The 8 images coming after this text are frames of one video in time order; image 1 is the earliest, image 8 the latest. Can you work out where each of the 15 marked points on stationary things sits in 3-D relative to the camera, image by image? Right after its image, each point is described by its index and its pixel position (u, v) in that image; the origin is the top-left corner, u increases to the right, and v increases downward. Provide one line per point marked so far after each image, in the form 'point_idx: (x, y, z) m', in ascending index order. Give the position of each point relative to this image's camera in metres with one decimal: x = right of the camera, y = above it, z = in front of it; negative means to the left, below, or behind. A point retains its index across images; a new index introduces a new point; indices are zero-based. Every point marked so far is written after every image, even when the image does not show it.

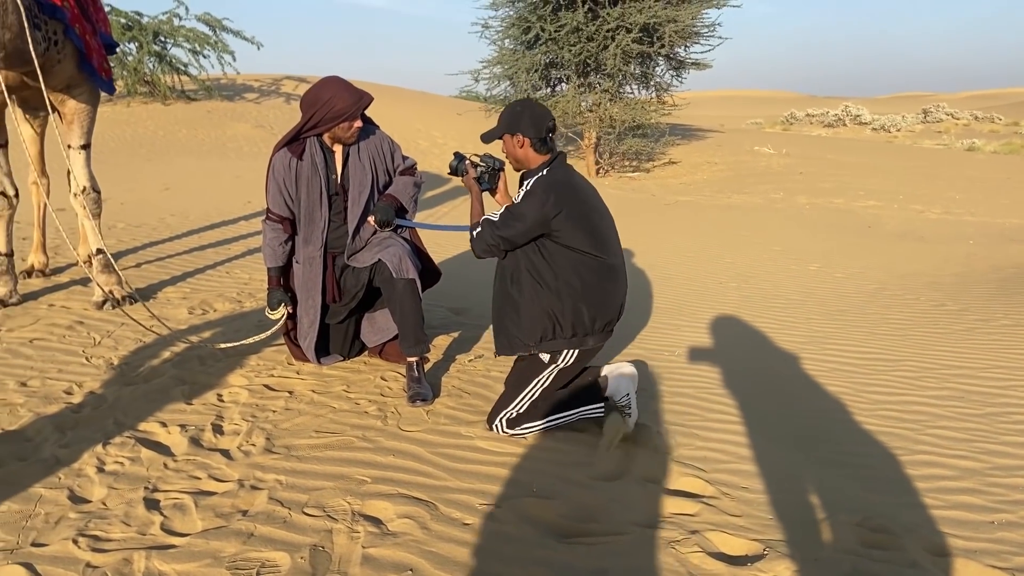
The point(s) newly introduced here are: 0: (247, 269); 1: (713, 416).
0: (-2.3, +0.2, +7.2) m
1: (+1.1, -0.7, +4.3) m
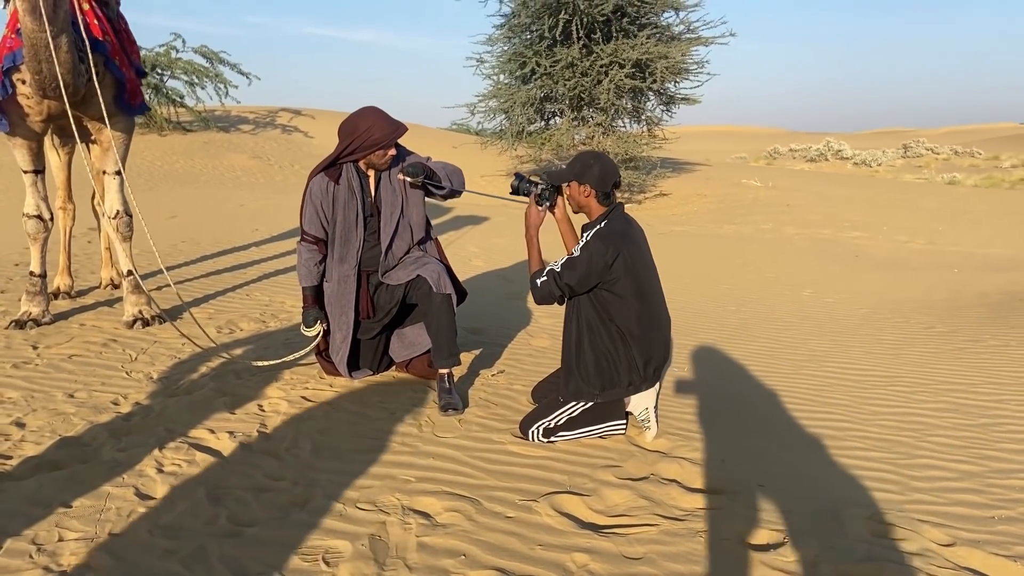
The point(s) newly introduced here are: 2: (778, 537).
0: (-2.2, 0.0, +7.5) m
1: (+1.2, -0.7, +4.6) m
2: (+1.0, -0.9, +3.2) m
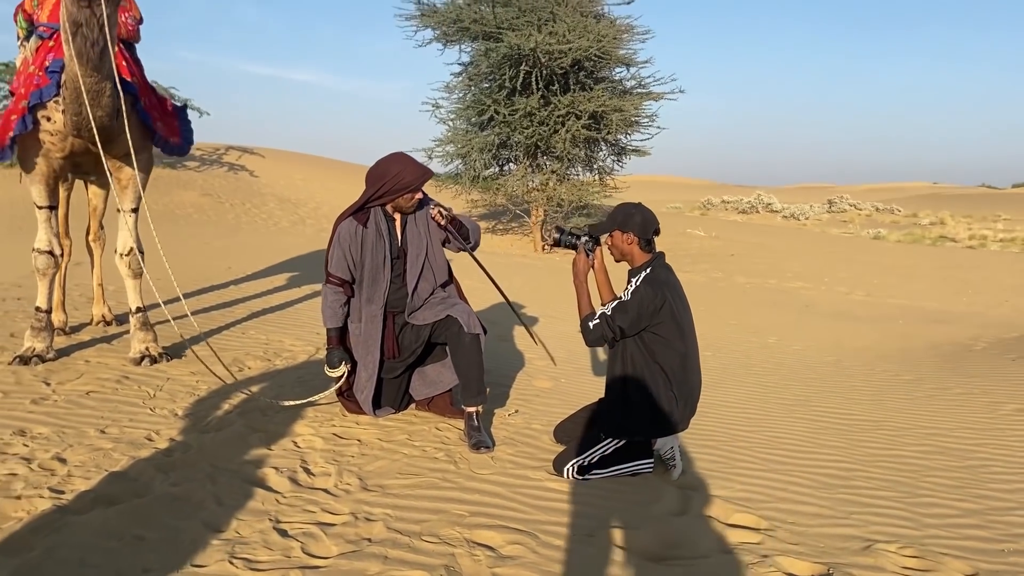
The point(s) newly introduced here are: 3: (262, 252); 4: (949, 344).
0: (-2.3, -0.4, +7.5) m
1: (+1.3, -1.0, +4.8) m
2: (+1.3, -1.1, +3.4) m
3: (-4.5, +0.6, +15.0) m
4: (+5.6, -0.7, +10.8) m
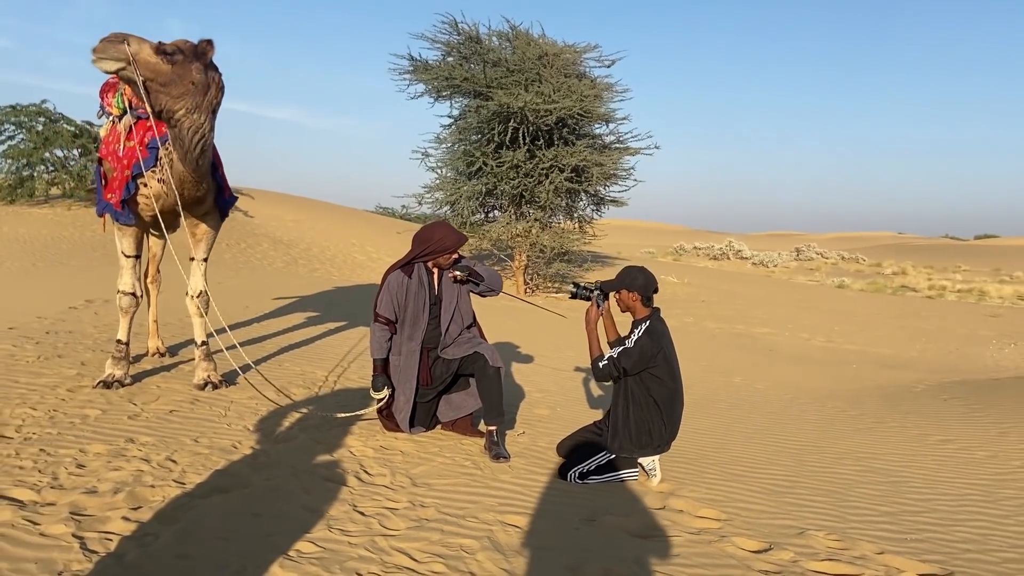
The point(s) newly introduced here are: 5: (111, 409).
0: (-2.2, -0.7, +8.5) m
1: (+1.4, -1.3, +6.0) m
2: (+1.4, -1.4, +4.6) m
3: (-4.7, -0.1, +16.1) m
4: (+5.5, -1.4, +12.1) m
5: (-2.9, -0.9, +6.1) m
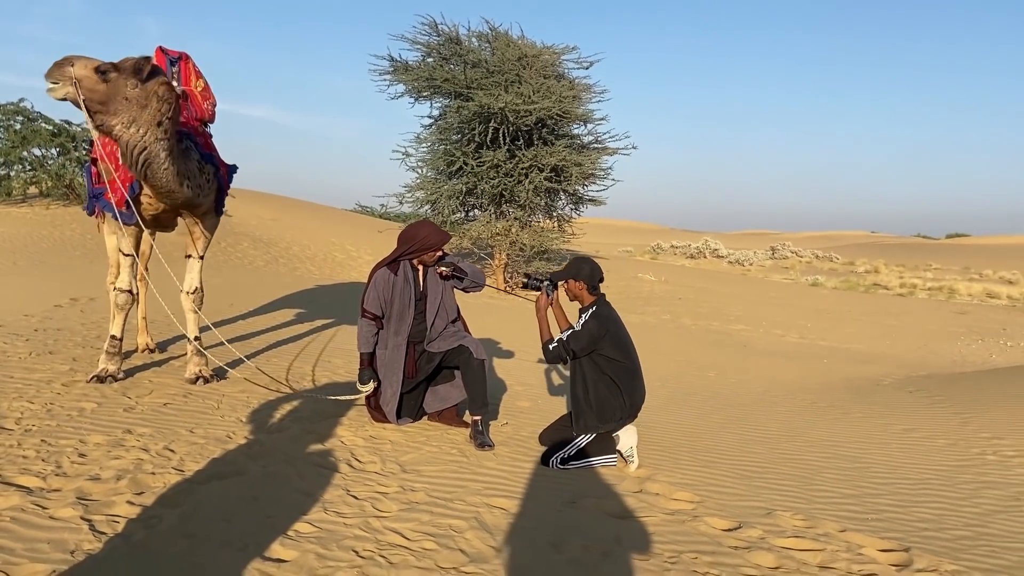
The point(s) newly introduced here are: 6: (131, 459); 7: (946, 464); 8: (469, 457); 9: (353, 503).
0: (-2.4, -0.7, +8.7) m
1: (+1.3, -1.3, +6.3) m
2: (+1.3, -1.4, +4.9) m
3: (-5.1, -0.1, +16.2) m
4: (+5.2, -1.4, +12.5) m
5: (-3.0, -0.9, +6.3) m
6: (-2.3, -1.0, +5.1) m
7: (+3.7, -1.5, +7.1) m
8: (-0.3, -1.2, +5.8) m
9: (-0.9, -1.2, +4.6) m
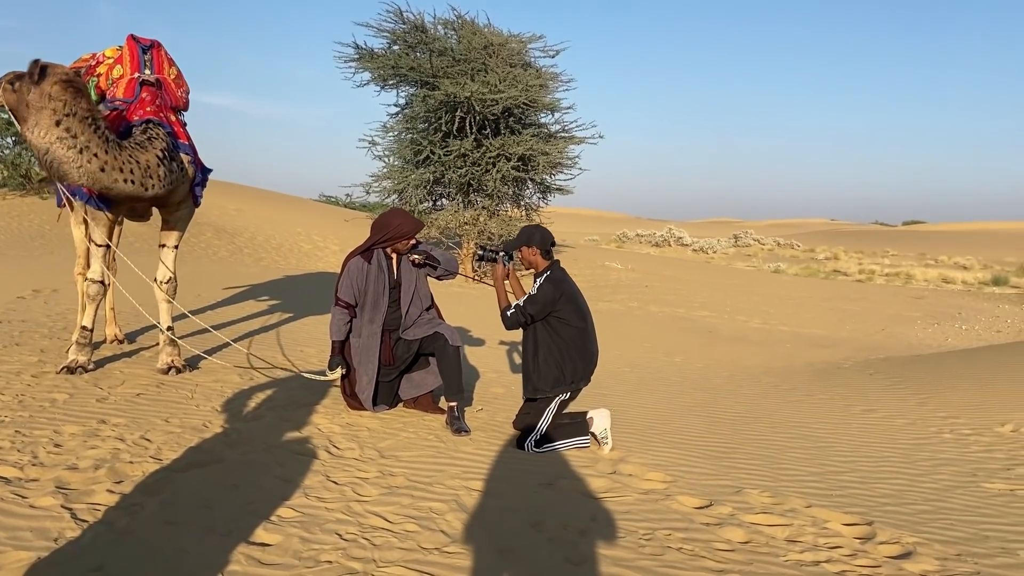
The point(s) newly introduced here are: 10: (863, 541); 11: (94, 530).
0: (-2.7, -0.6, +8.7) m
1: (+1.1, -1.2, +6.4) m
2: (+1.2, -1.3, +5.0) m
3: (-5.7, +0.1, +16.1) m
4: (+4.8, -1.2, +12.8) m
5: (-3.2, -0.8, +6.3) m
6: (-2.4, -1.0, +5.1) m
7: (+3.4, -1.3, +7.3) m
8: (-0.5, -1.1, +5.8) m
9: (-1.0, -1.1, +4.7) m
10: (+1.9, -1.4, +4.6) m
11: (-1.9, -1.1, +3.9) m
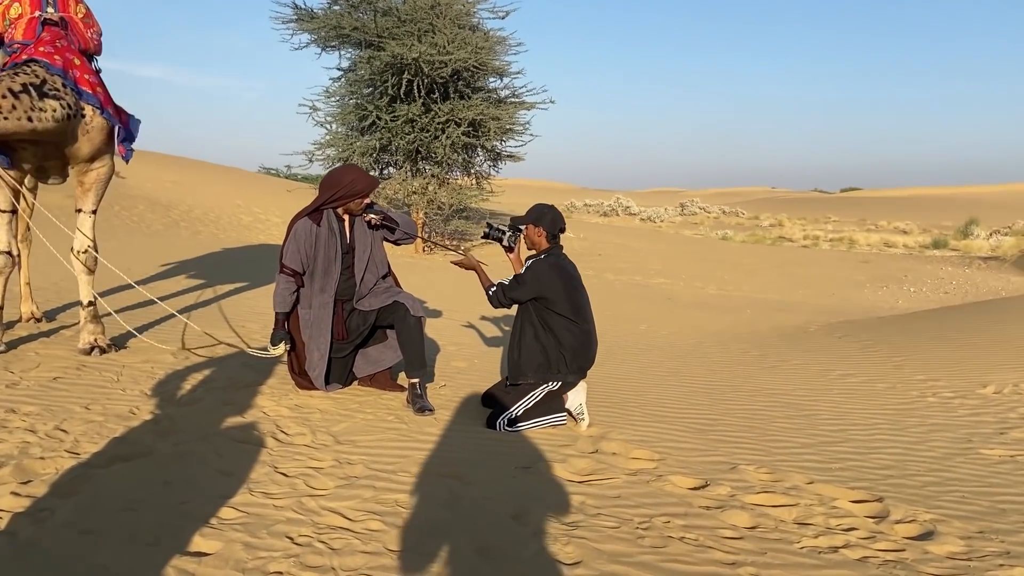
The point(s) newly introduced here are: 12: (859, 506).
0: (-3.1, -0.3, +8.0) m
1: (+0.9, -0.9, +6.0) m
2: (+1.0, -1.0, +4.5) m
3: (-6.6, +0.6, +15.1) m
4: (+4.1, -0.6, +12.5) m
5: (-3.5, -0.6, +5.5) m
6: (-2.6, -0.8, +4.4) m
7: (+3.1, -1.0, +7.0) m
8: (-0.6, -0.9, +5.3) m
9: (-1.1, -0.9, +4.1) m
10: (+1.8, -1.1, +4.1) m
11: (-2.0, -1.0, +3.2) m
12: (+1.8, -1.1, +4.3) m
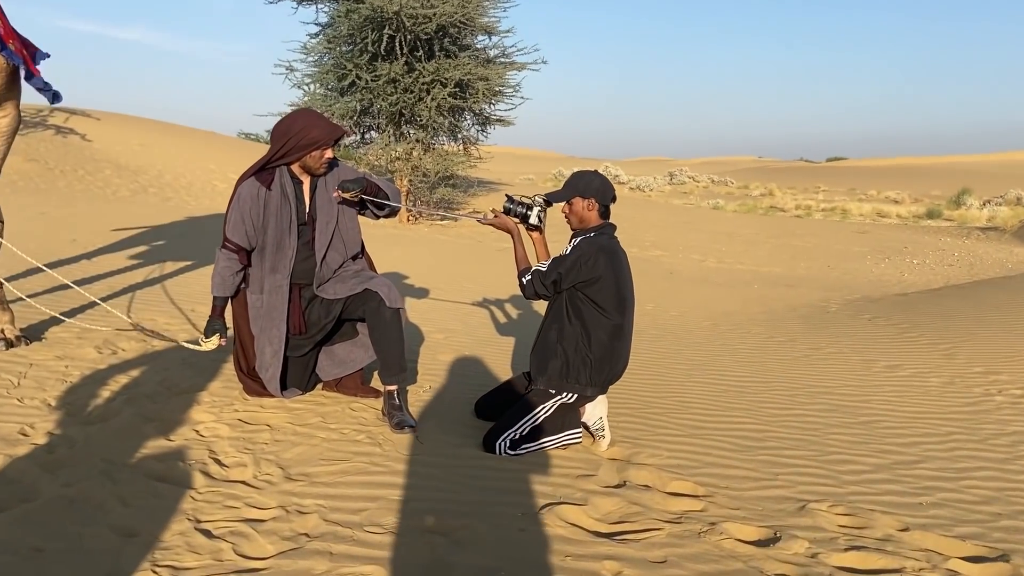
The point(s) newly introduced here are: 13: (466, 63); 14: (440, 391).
0: (-3.1, -0.1, +6.8) m
1: (+0.9, -0.8, +4.9) m
2: (+1.1, -1.0, +3.5) m
3: (-6.7, +1.0, +13.8) m
4: (+4.0, -0.3, +11.4) m
5: (-3.4, -0.5, +4.3) m
6: (-2.5, -0.8, +3.2) m
7: (+3.1, -0.9, +5.9) m
8: (-0.6, -0.8, +4.1) m
9: (-1.1, -0.9, +2.9) m
10: (+1.8, -1.1, +3.1) m
11: (-2.0, -1.0, +2.1) m
12: (+1.8, -1.1, +3.3) m
13: (-1.0, +4.9, +18.4) m
14: (-0.4, -0.6, +5.3) m
